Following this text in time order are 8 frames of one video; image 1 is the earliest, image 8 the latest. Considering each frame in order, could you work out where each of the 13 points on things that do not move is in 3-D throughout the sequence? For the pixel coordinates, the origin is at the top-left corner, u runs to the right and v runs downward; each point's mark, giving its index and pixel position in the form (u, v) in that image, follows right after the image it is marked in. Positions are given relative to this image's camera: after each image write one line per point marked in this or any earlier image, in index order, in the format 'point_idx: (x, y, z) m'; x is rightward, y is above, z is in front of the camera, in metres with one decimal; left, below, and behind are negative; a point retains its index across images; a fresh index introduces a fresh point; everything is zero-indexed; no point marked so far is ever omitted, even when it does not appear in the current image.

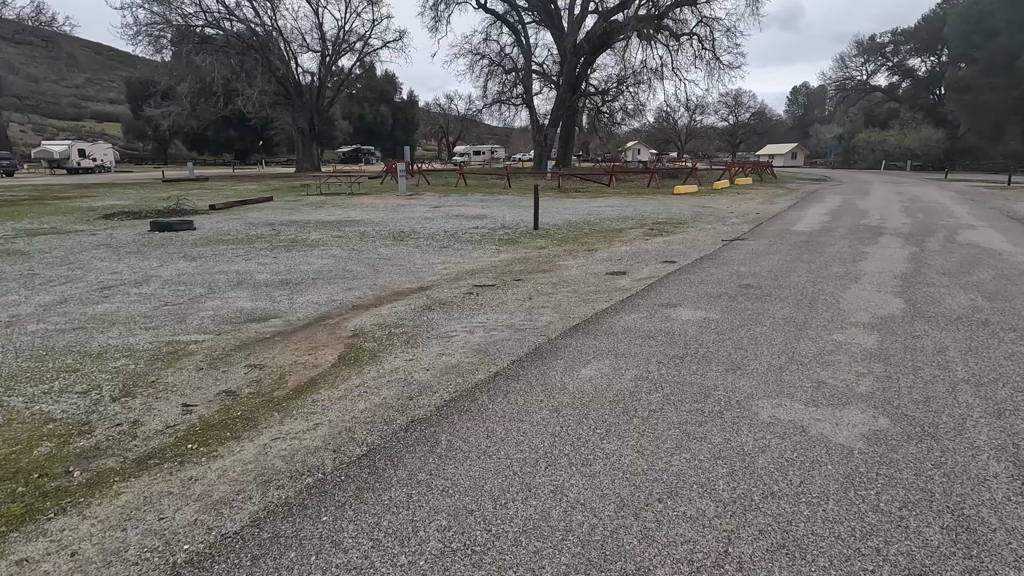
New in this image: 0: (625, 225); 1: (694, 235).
0: (+2.7, +1.5, +12.6) m
1: (+3.7, +1.1, +10.8) m
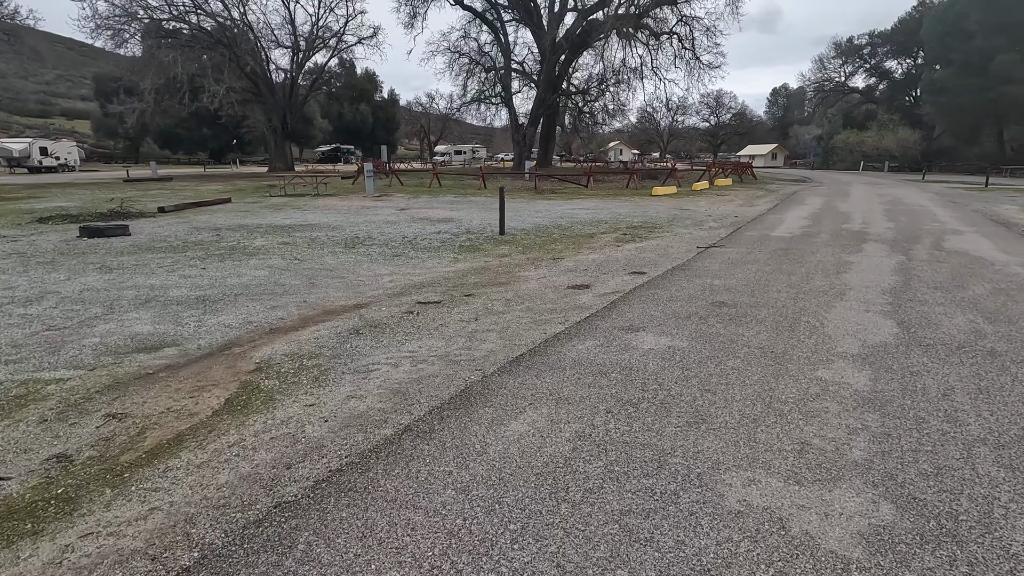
0: (+1.9, +1.3, +12.0) m
1: (+3.0, +0.9, +10.2) m
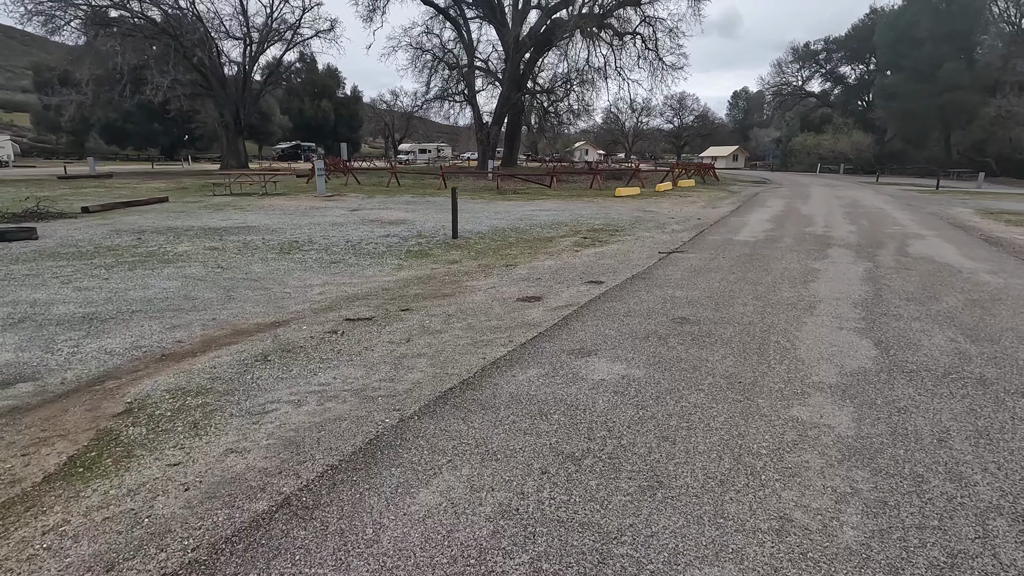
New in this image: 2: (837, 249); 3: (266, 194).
0: (+1.0, +1.2, +11.4) m
1: (+2.1, +0.8, +9.7) m
2: (+5.1, +0.6, +8.4) m
3: (-8.7, +3.3, +18.8) m
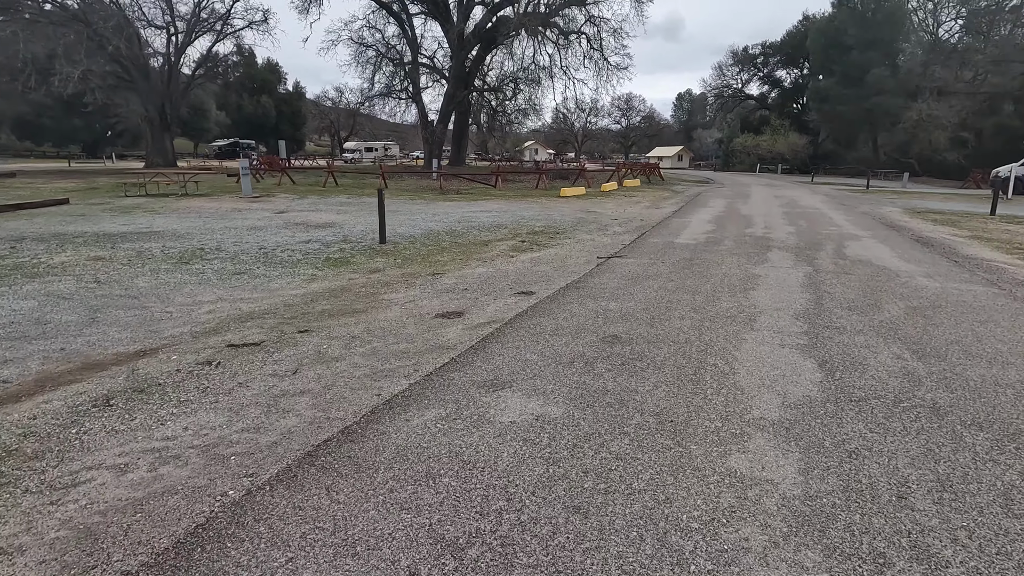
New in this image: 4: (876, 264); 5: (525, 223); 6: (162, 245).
0: (-0.3, +1.0, +10.8) m
1: (+1.0, +0.7, +9.2) m
2: (+4.0, +0.5, +8.1) m
3: (-10.6, +3.1, +17.4) m
4: (+4.9, +0.3, +7.2) m
5: (+0.3, +1.5, +12.5) m
6: (-5.9, +0.7, +9.0) m
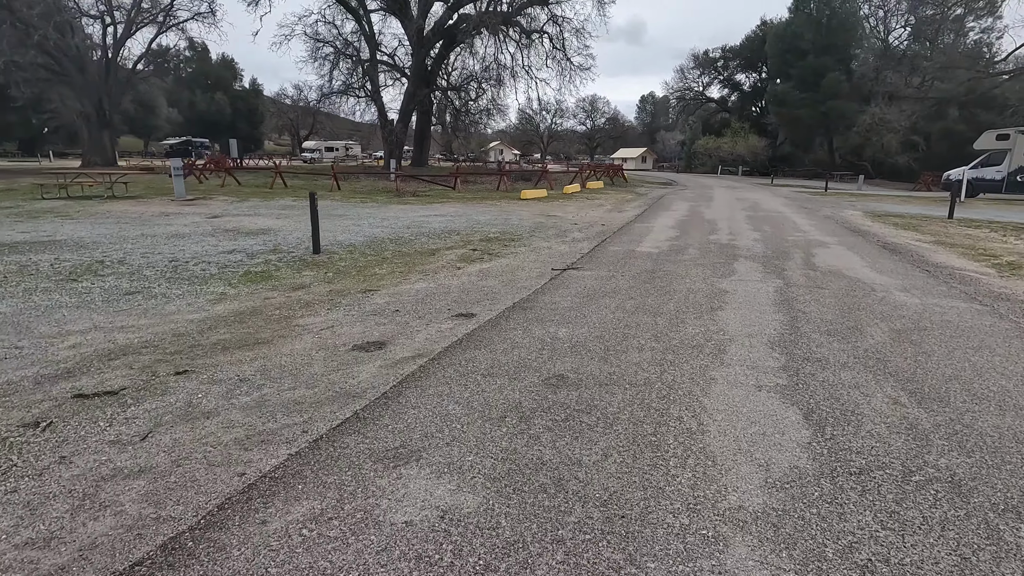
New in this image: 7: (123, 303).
0: (-1.2, +0.8, +10.0) m
1: (+0.2, +0.5, +8.4) m
2: (+3.3, +0.4, +7.6) m
3: (-11.9, +2.7, +15.9) m
4: (+4.2, +0.1, +6.6) m
5: (-0.7, +1.3, +11.7) m
6: (-6.7, +0.4, +7.8) m
7: (-4.2, -0.2, +5.8) m
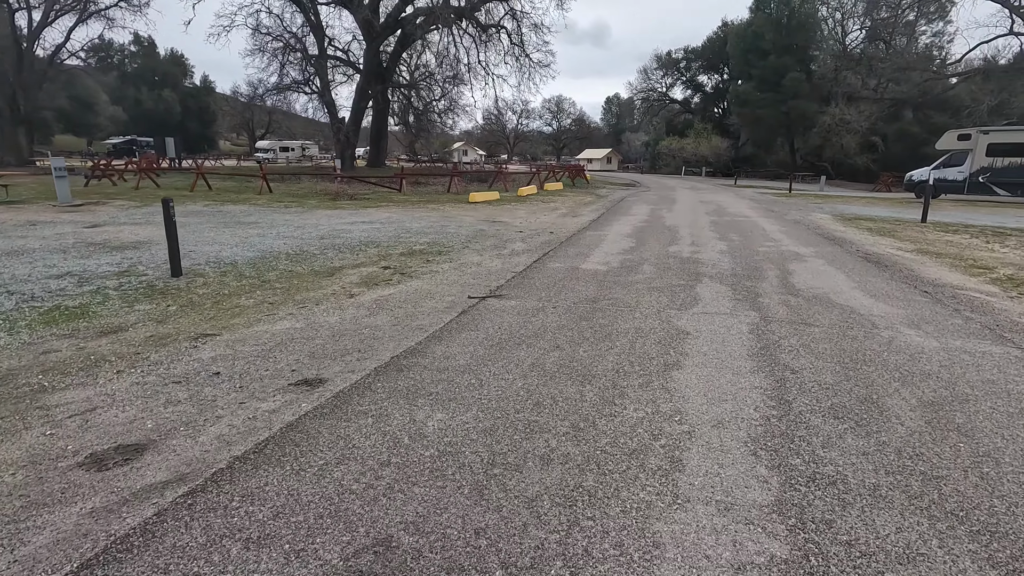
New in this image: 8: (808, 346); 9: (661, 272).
0: (-2.4, +0.4, +8.3) m
1: (-0.9, +0.1, +6.8) m
2: (+2.2, 0.0, +6.1) m
3: (-13.5, +2.2, +13.6) m
4: (+3.2, -0.2, +5.2) m
5: (-2.0, +0.9, +10.0) m
6: (-7.7, 0.0, +5.8) m
7: (-5.1, -0.6, +3.9) m
8: (+2.2, -0.4, +4.0) m
9: (+1.9, +0.2, +6.8) m
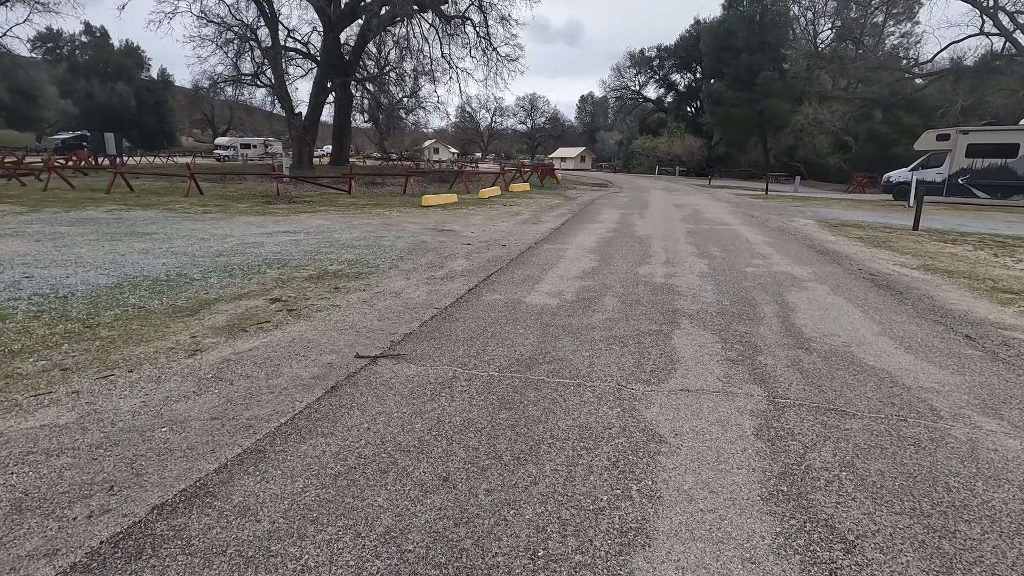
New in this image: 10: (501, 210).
0: (-3.3, 0.0, +6.5) m
1: (-1.7, -0.3, +5.1) m
2: (+1.5, -0.4, +4.5) m
3: (-14.5, +1.7, +11.3) m
4: (+2.5, -0.6, +3.7) m
5: (-2.9, +0.5, +8.2) m
6: (-8.4, -0.5, +3.7) m
7: (-5.7, -1.0, +2.0) m
8: (+1.6, -0.9, +2.5) m
9: (+1.1, -0.2, +5.2) m
10: (-0.3, +2.3, +15.9) m
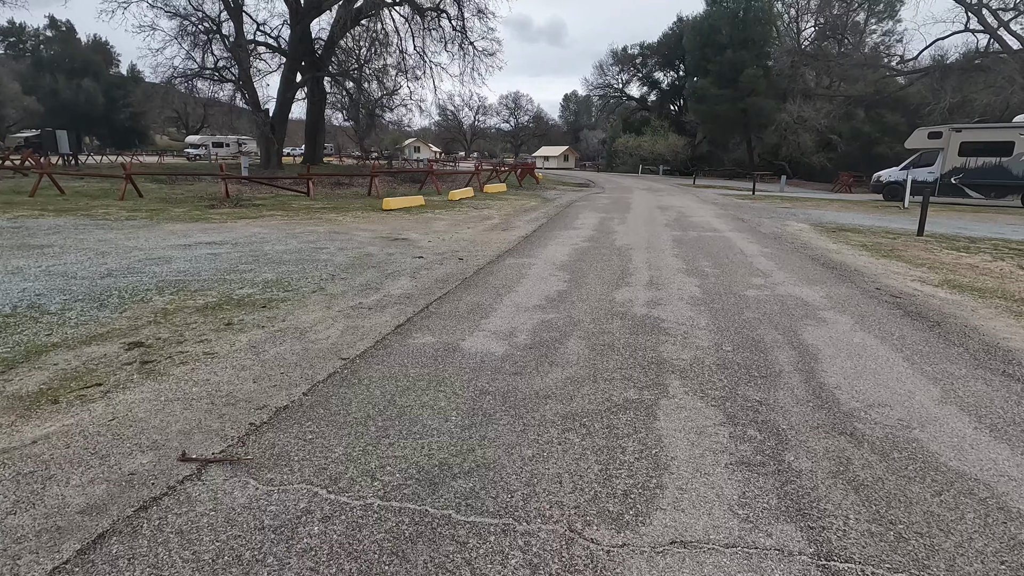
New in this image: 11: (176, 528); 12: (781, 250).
0: (-3.8, -0.3, +5.0) m
1: (-2.2, -0.7, +3.6) m
2: (+1.0, -0.7, +3.2) m
3: (-15.2, +1.3, +9.5) m
4: (+2.0, -0.9, +2.4) m
5: (-3.5, +0.1, +6.8) m
6: (-8.9, -0.9, +2.1) m
7: (-6.1, -1.4, +0.4) m
8: (+1.2, -1.2, +1.1) m
9: (+0.6, -0.5, +3.8) m
10: (-1.1, +2.0, +14.5) m
11: (-1.4, -1.0, +2.1) m
12: (+4.5, +0.6, +8.9) m
